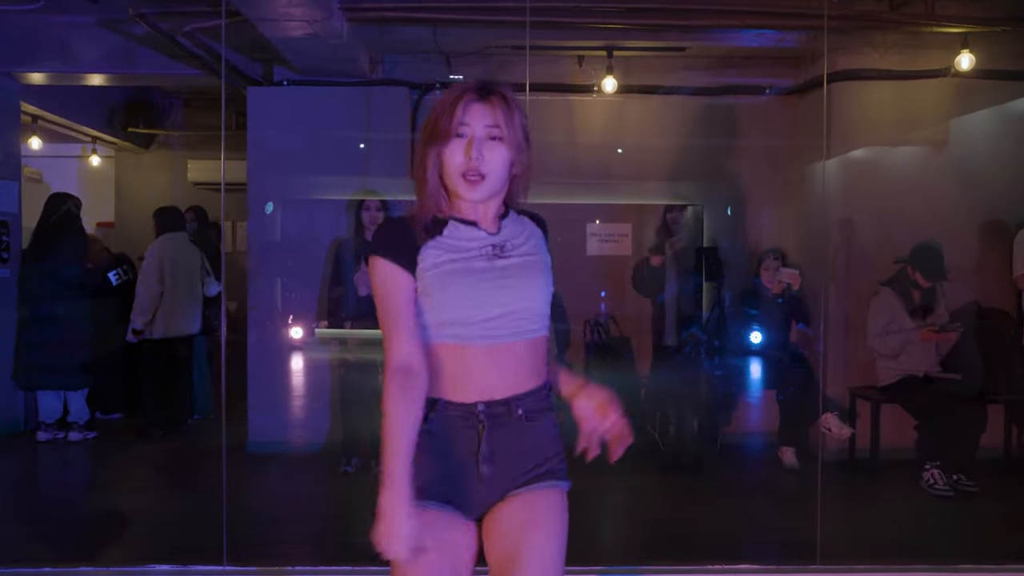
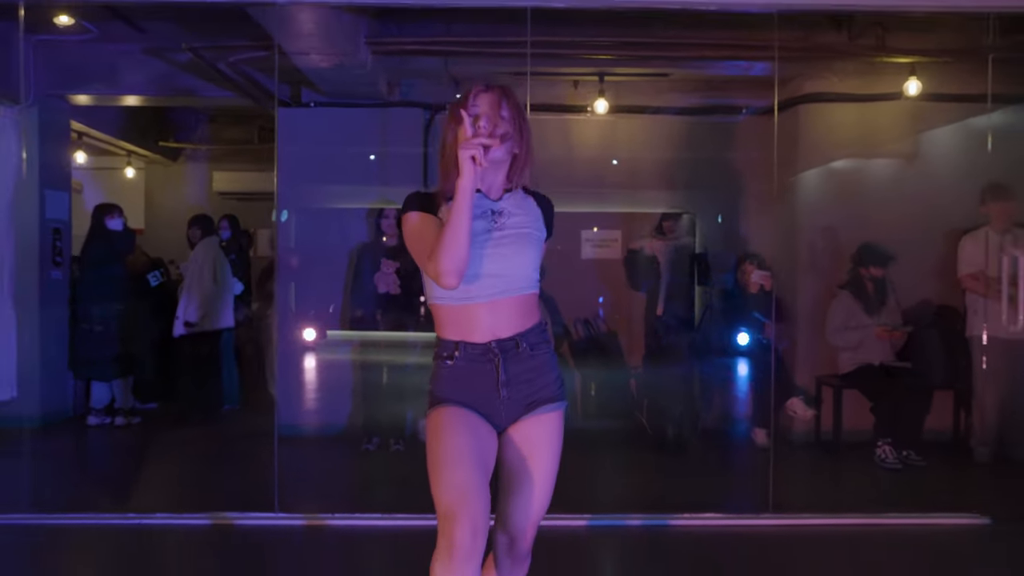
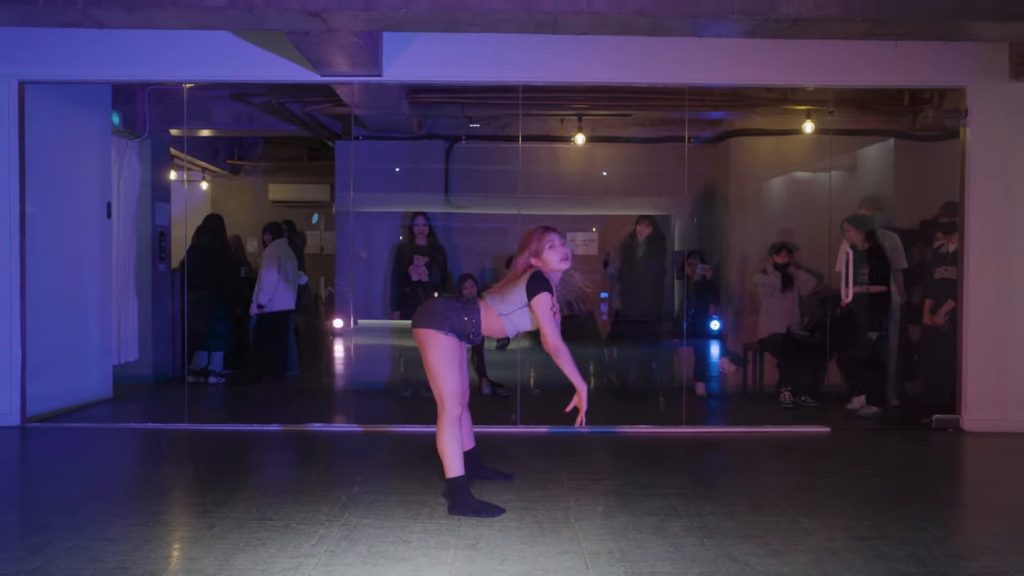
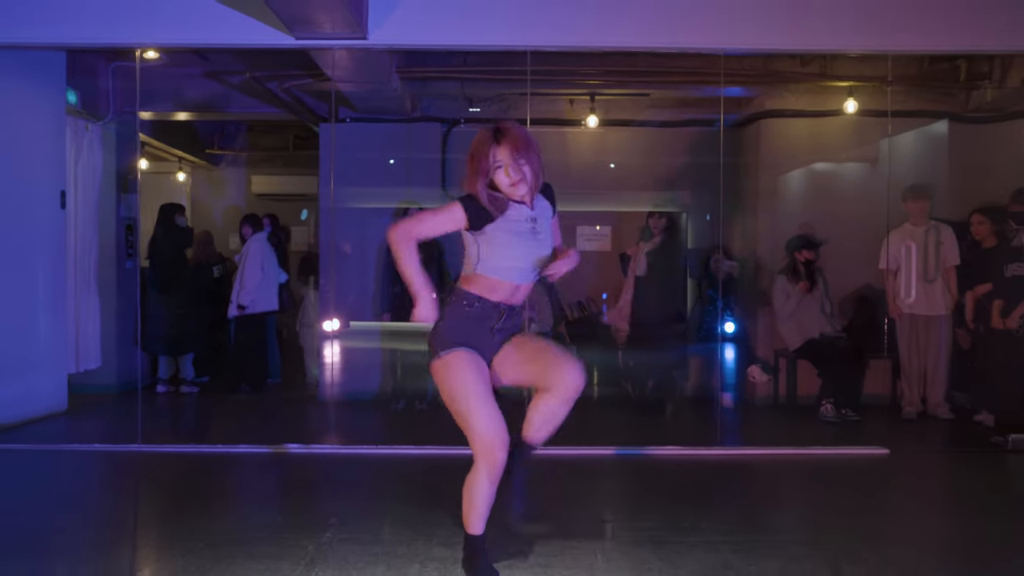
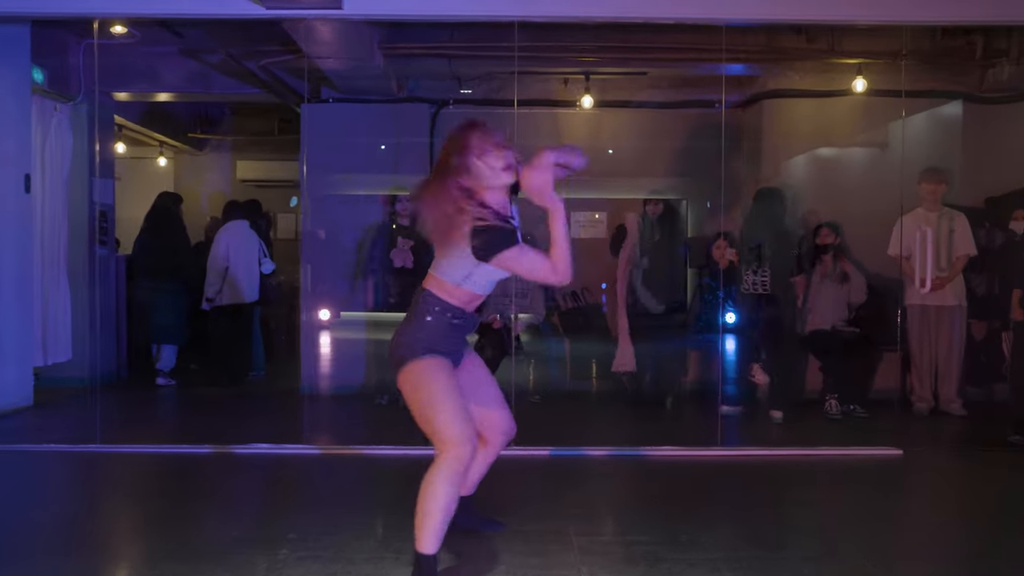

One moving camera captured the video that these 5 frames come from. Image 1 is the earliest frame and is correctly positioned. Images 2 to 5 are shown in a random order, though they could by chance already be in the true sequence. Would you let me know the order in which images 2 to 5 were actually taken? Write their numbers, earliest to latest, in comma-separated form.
2, 4, 3, 5
